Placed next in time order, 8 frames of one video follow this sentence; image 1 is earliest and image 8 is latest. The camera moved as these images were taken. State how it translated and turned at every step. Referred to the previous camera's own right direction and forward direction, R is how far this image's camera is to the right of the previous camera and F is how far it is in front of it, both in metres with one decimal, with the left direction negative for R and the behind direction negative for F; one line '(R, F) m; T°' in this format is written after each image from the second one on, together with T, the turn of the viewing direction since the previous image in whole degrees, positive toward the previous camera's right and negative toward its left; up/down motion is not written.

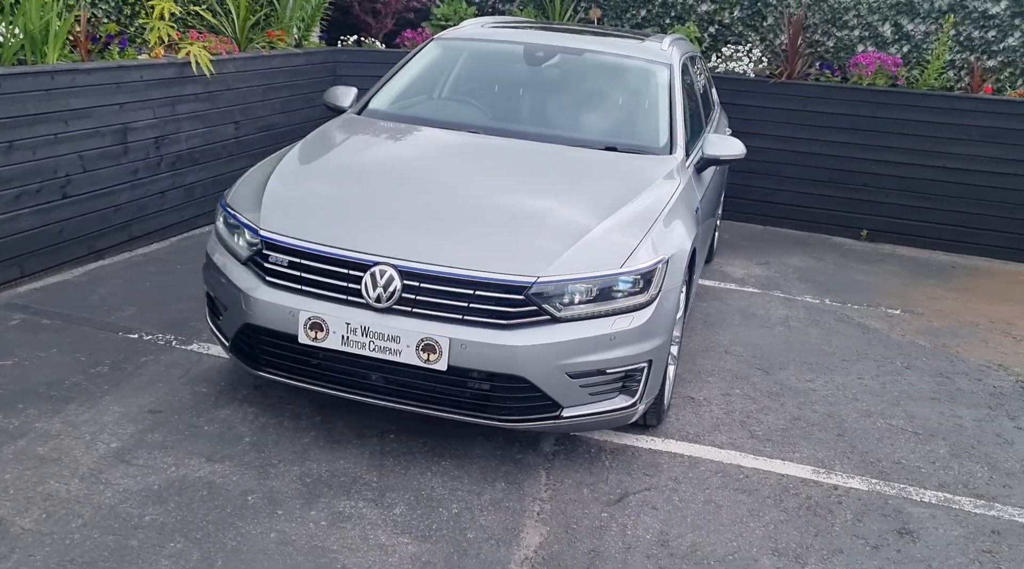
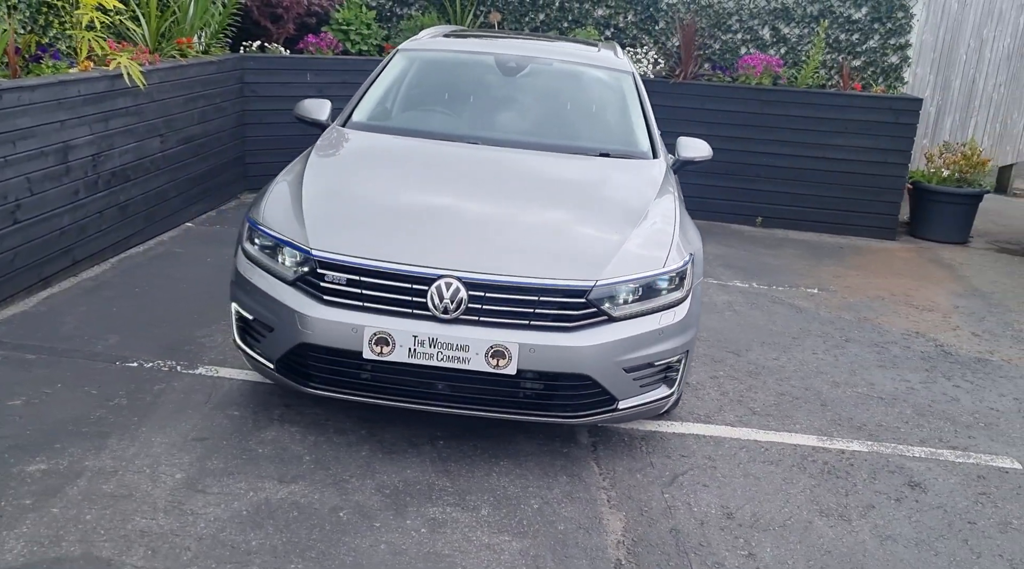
(-0.8, -0.1) m; +11°
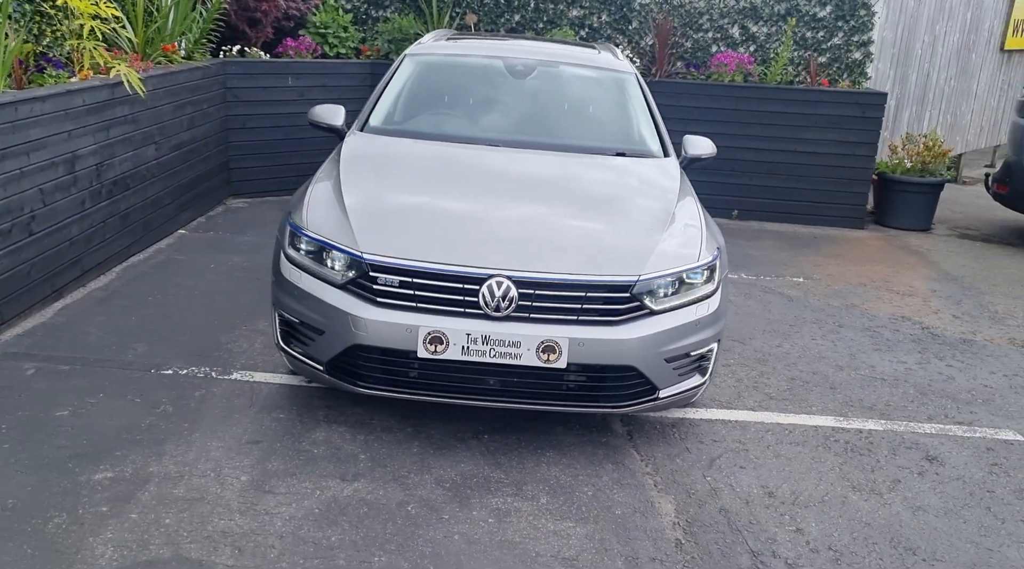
(-0.4, -0.1) m; +4°
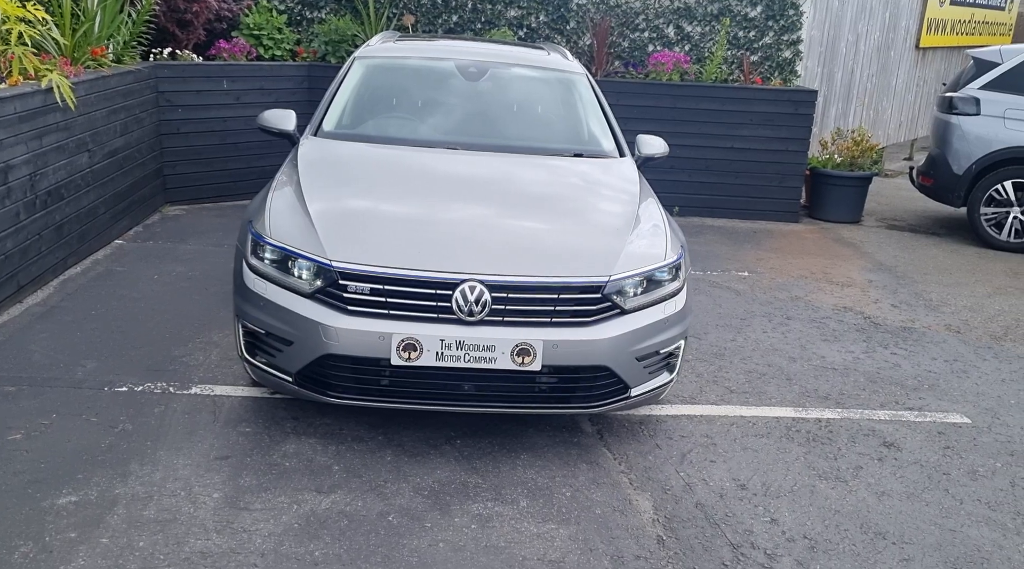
(-0.2, 0.0) m; +5°
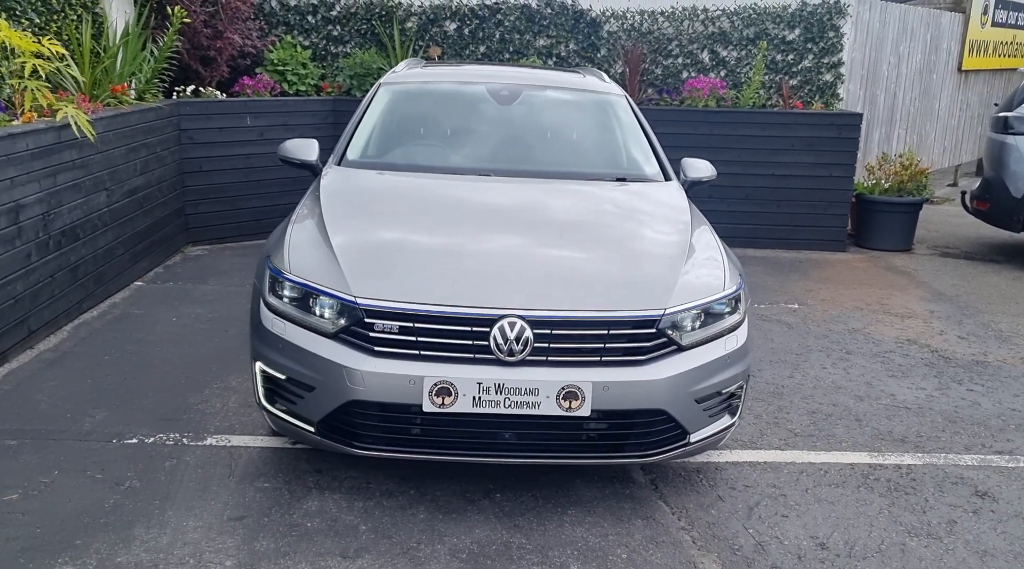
(-0.1, +0.3) m; -2°
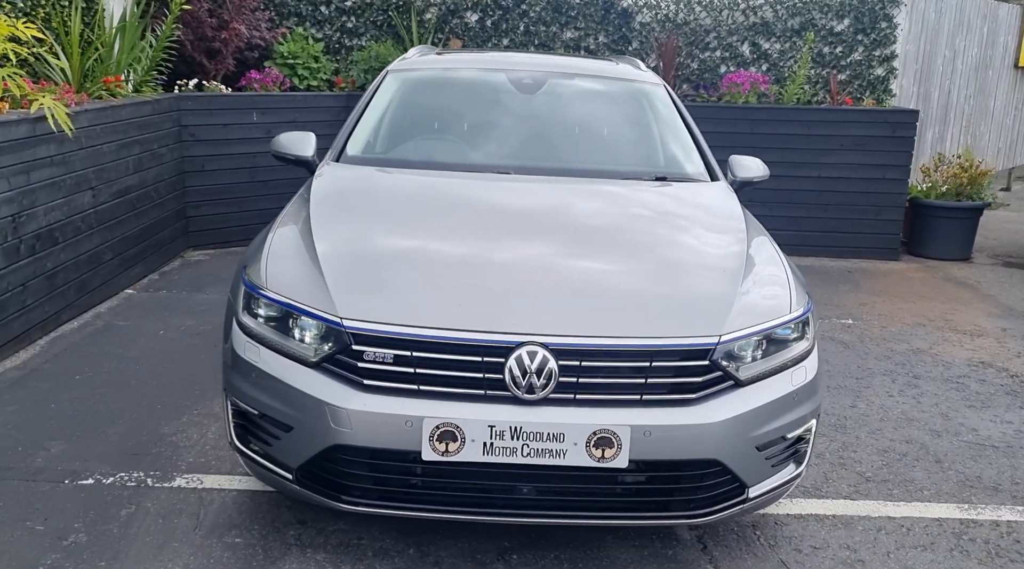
(0.0, +0.5) m; -2°
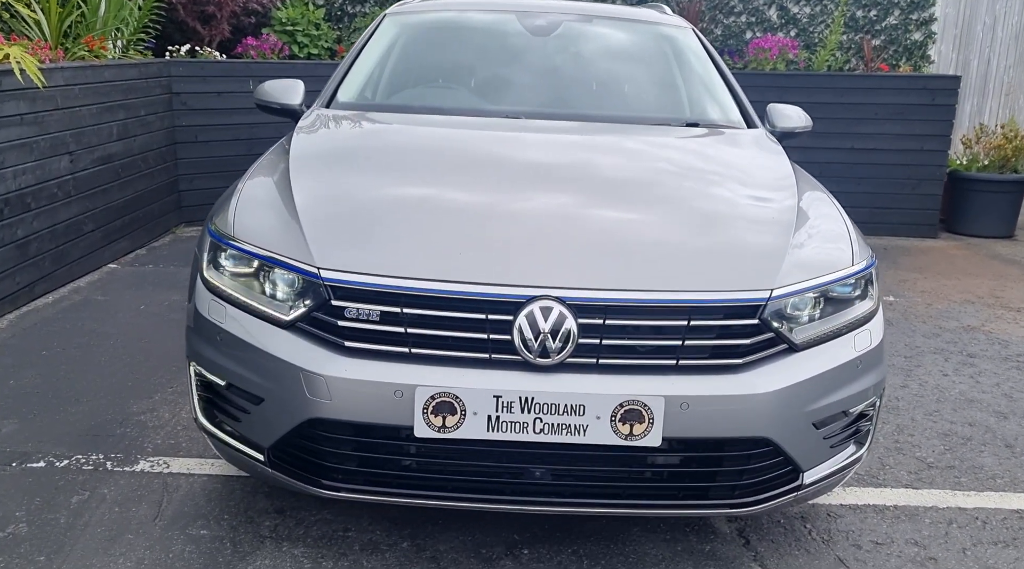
(0.0, +0.4) m; -1°
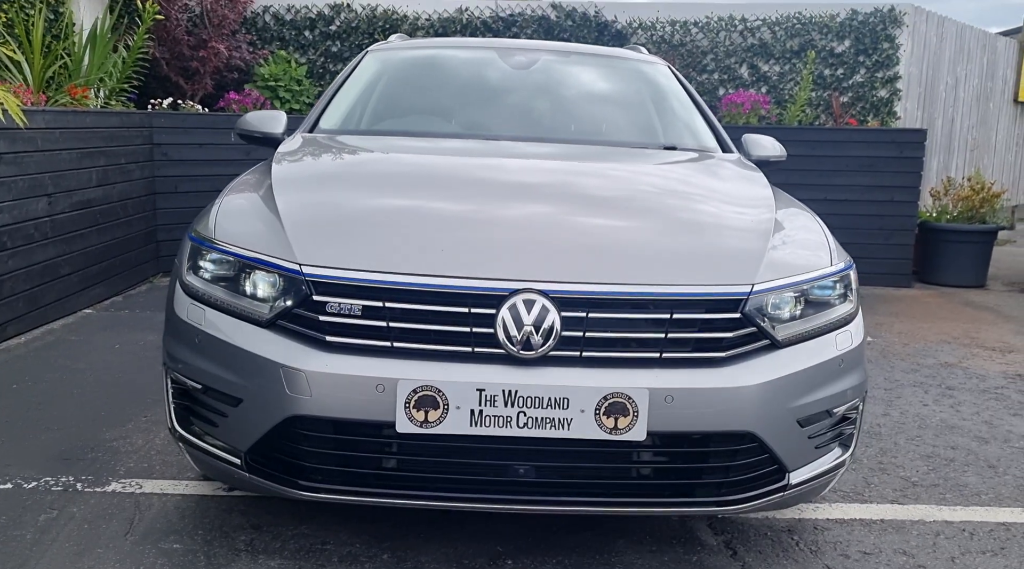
(0.0, 0.0) m; +1°
